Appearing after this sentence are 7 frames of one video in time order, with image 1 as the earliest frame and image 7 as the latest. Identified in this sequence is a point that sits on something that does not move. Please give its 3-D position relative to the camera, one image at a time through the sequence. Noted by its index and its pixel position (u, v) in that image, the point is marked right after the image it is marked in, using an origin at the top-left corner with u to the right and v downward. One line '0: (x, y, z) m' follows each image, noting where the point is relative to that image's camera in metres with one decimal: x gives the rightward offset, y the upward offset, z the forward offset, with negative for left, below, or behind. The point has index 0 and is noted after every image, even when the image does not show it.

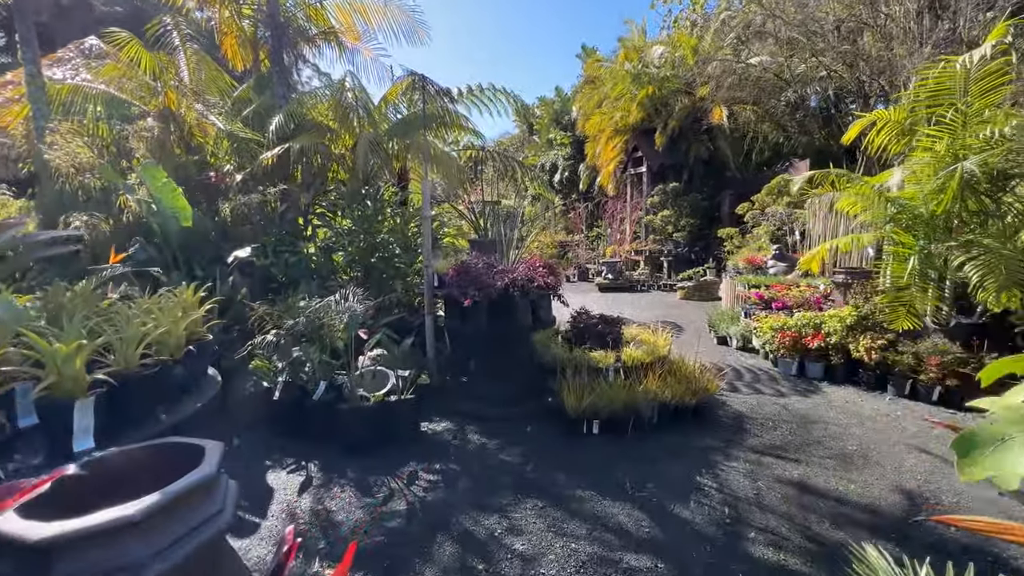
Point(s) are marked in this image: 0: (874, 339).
0: (+3.5, -0.5, +4.3) m
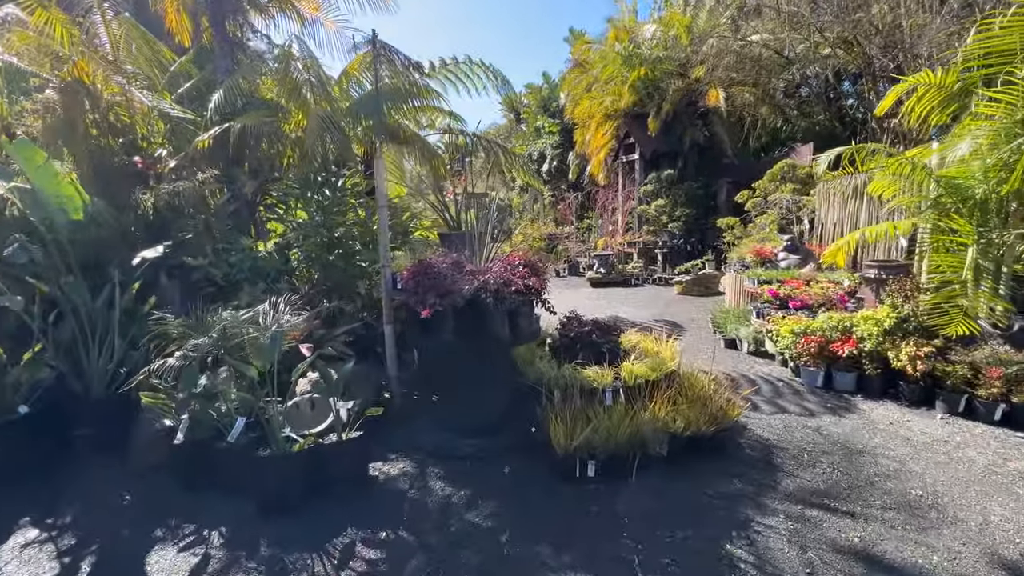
0: (+3.3, -0.5, +3.6) m
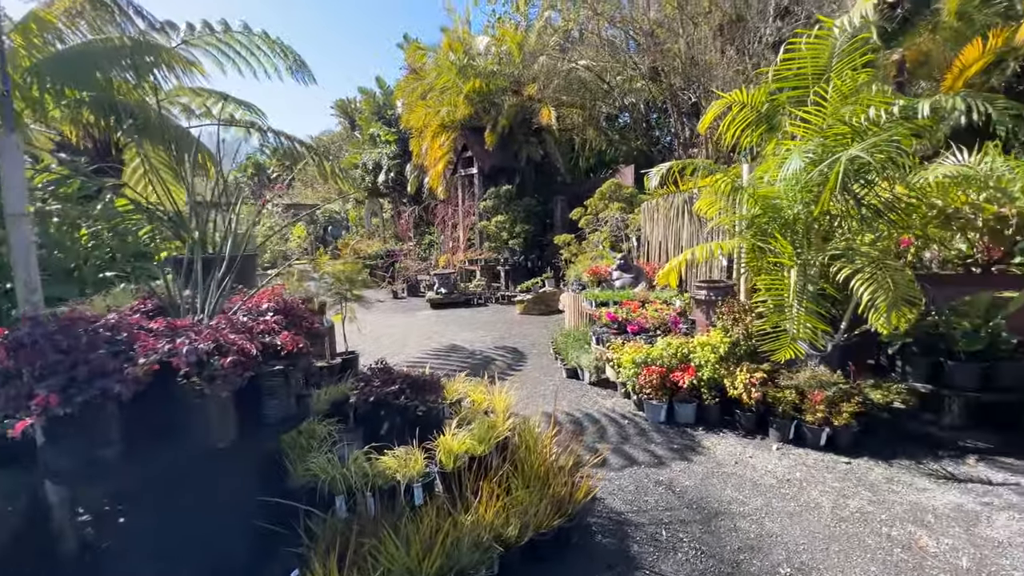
0: (+1.8, -0.6, +3.5) m
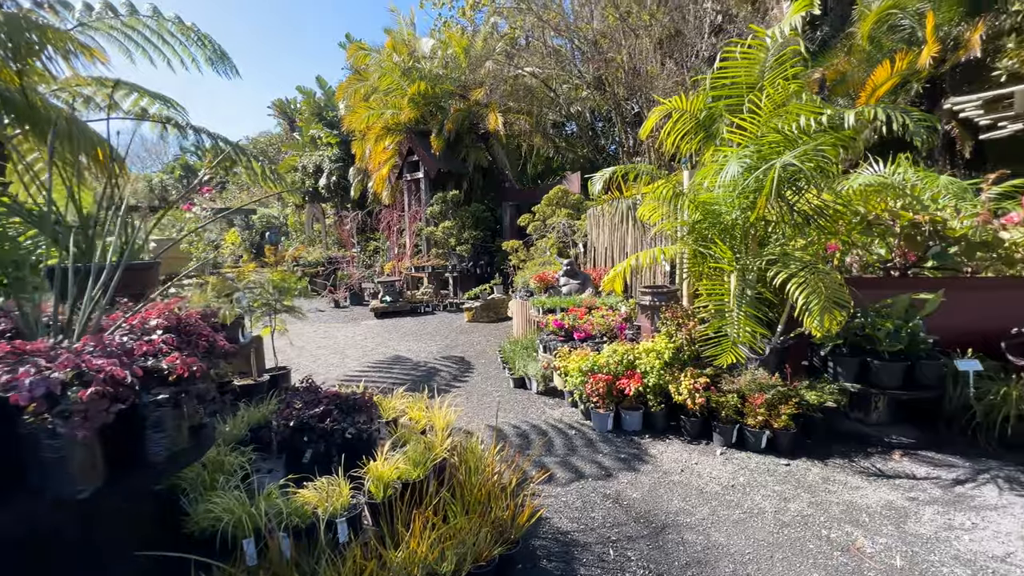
0: (+1.4, -0.7, +3.5) m
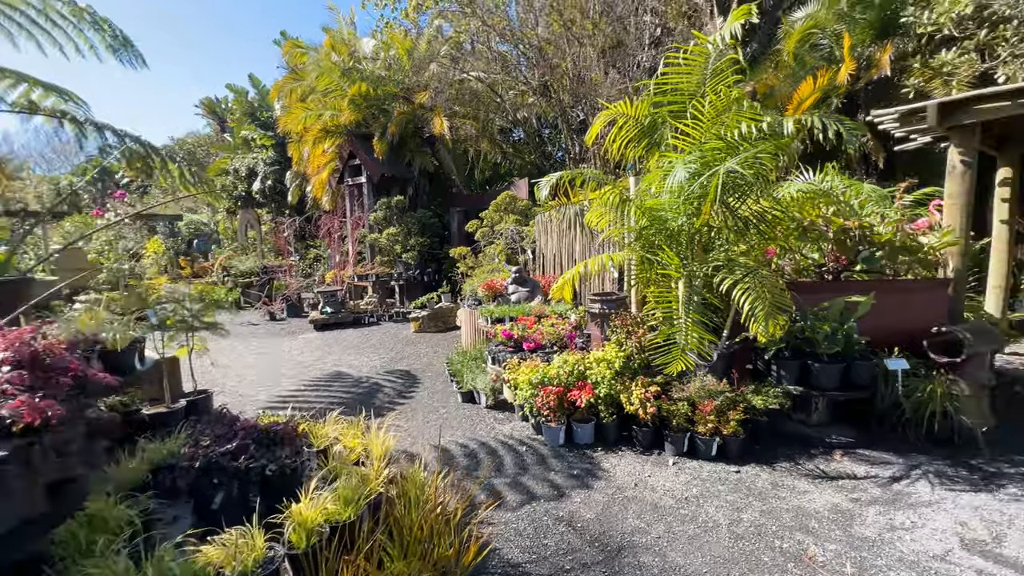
0: (+1.0, -0.7, +3.4) m
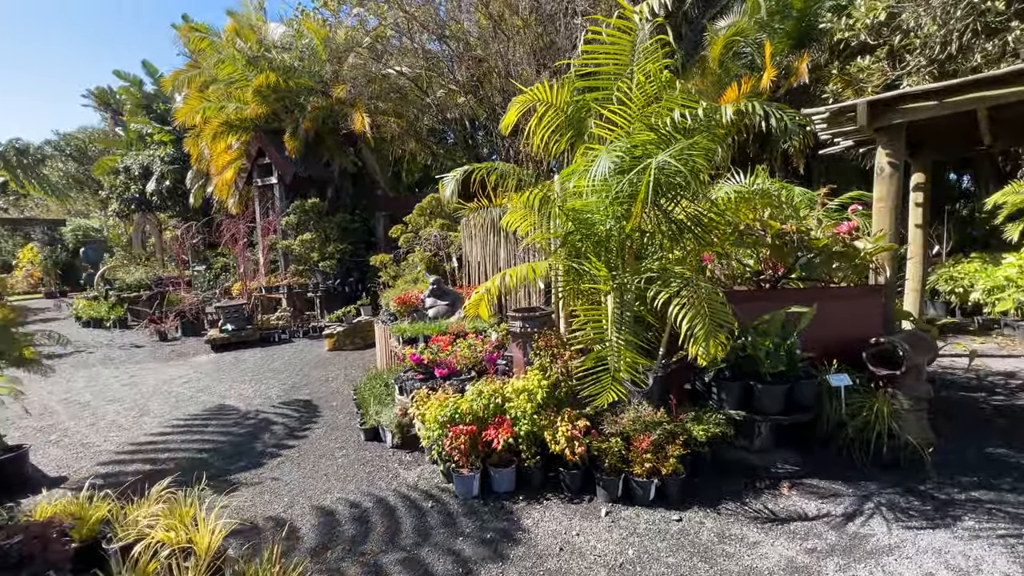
0: (+0.4, -0.8, +2.9) m
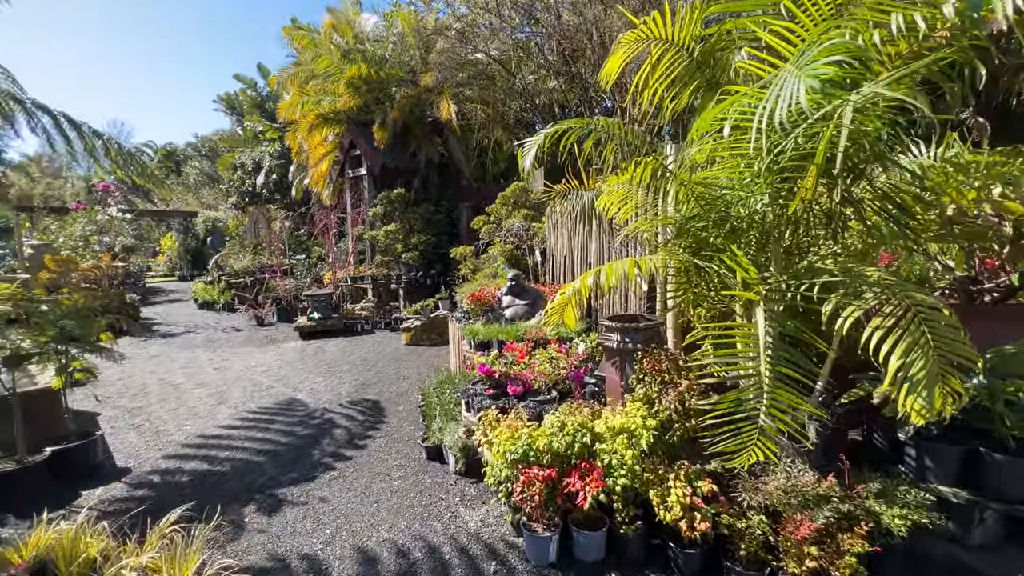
0: (+0.8, -0.9, +2.1) m
